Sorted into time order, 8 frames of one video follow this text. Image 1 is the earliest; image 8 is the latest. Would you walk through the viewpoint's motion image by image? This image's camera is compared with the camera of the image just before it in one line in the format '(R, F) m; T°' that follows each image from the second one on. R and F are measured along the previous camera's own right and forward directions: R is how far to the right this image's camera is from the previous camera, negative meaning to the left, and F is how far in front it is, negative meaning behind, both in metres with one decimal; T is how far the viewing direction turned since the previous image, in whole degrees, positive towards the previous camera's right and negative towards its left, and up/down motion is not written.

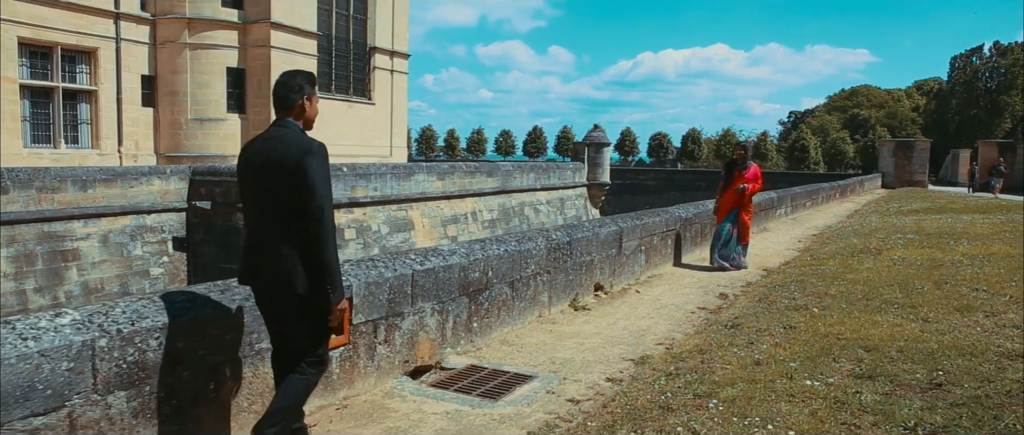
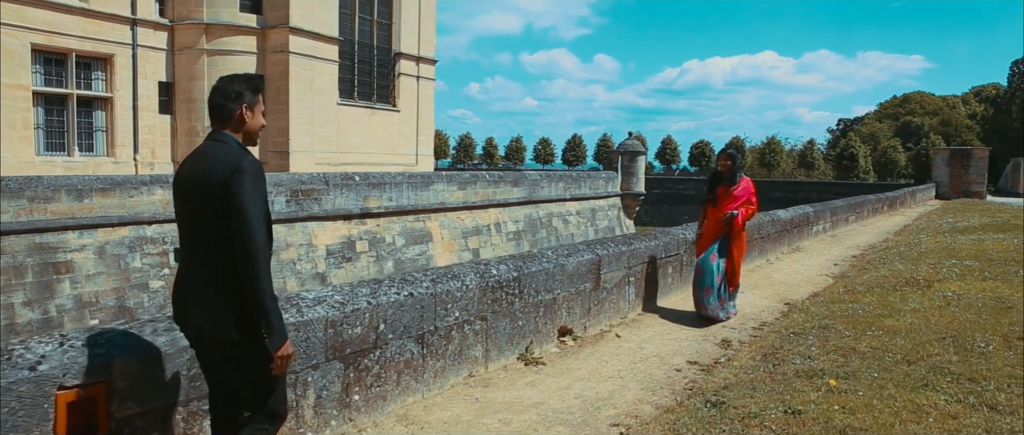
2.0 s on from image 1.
(+0.3, +0.7) m; -3°
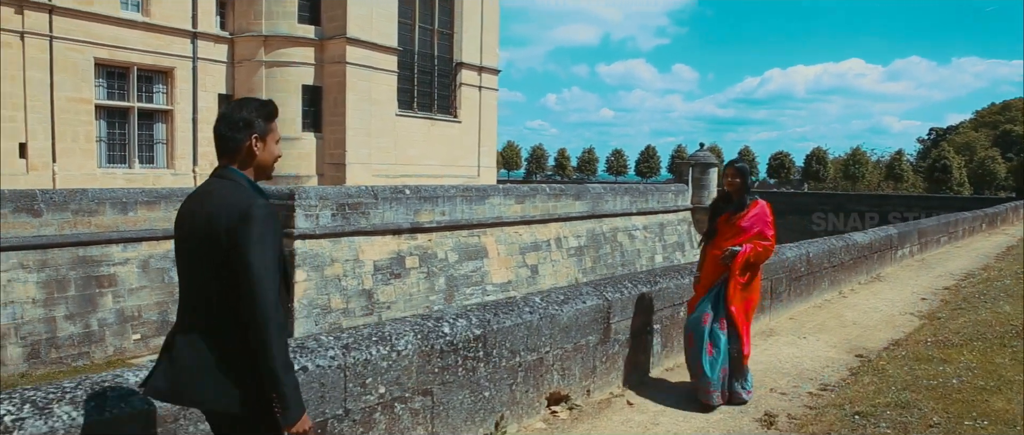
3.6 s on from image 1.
(+0.3, +0.6) m; -6°
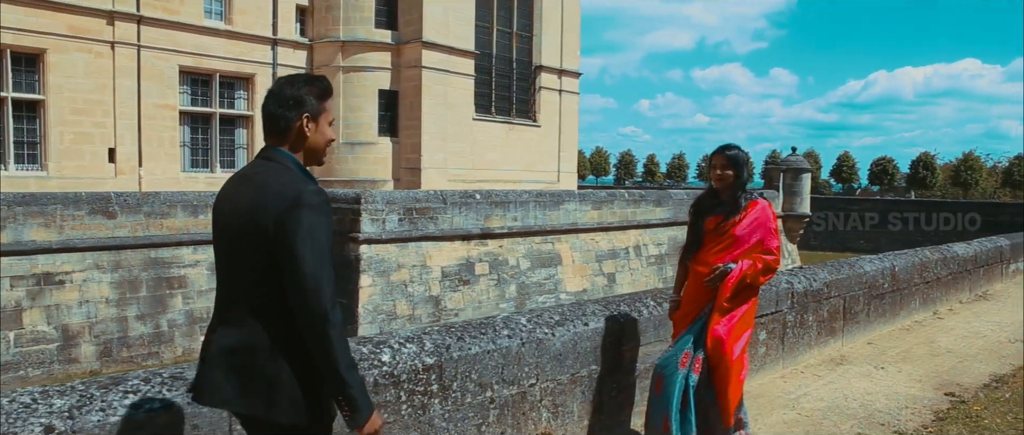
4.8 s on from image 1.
(+0.2, +0.4) m; -7°
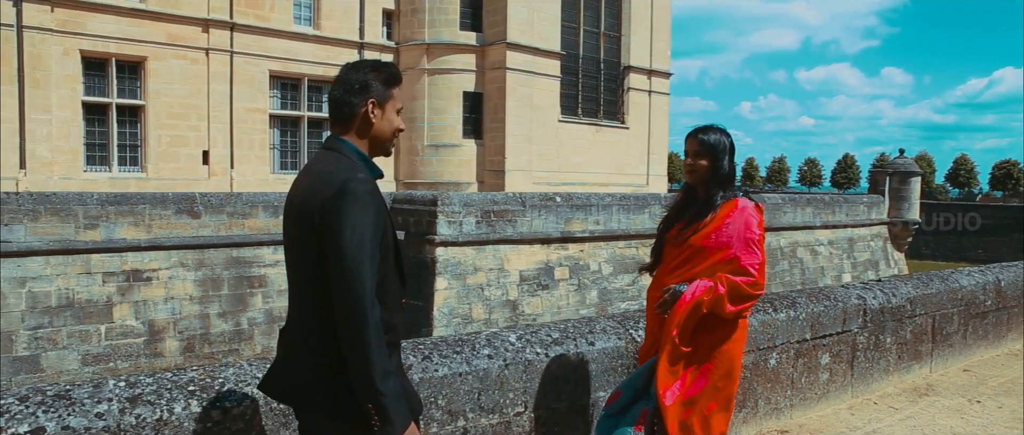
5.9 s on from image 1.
(+0.2, +0.3) m; -7°
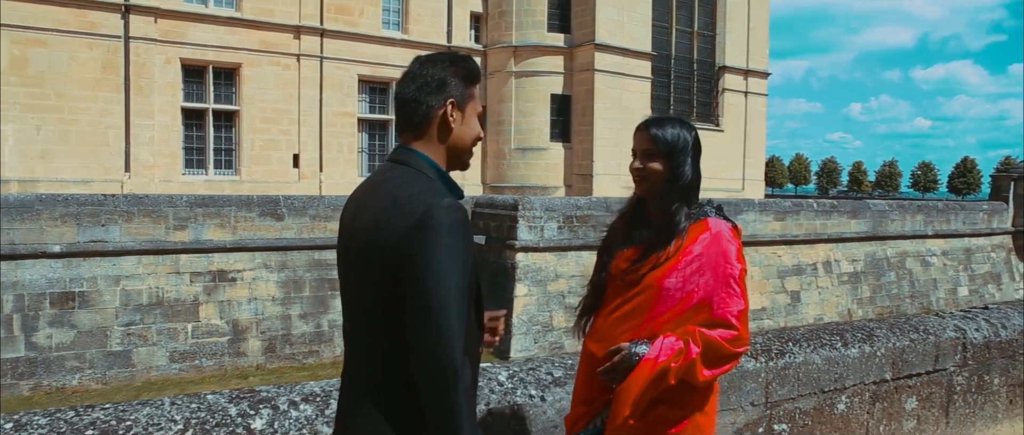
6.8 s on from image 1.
(+0.2, +0.2) m; -7°
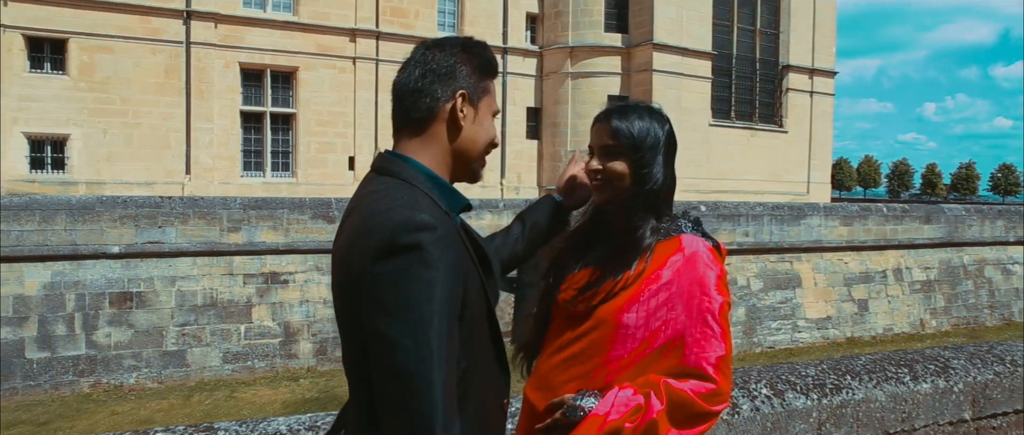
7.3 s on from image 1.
(+0.1, +0.2) m; -4°
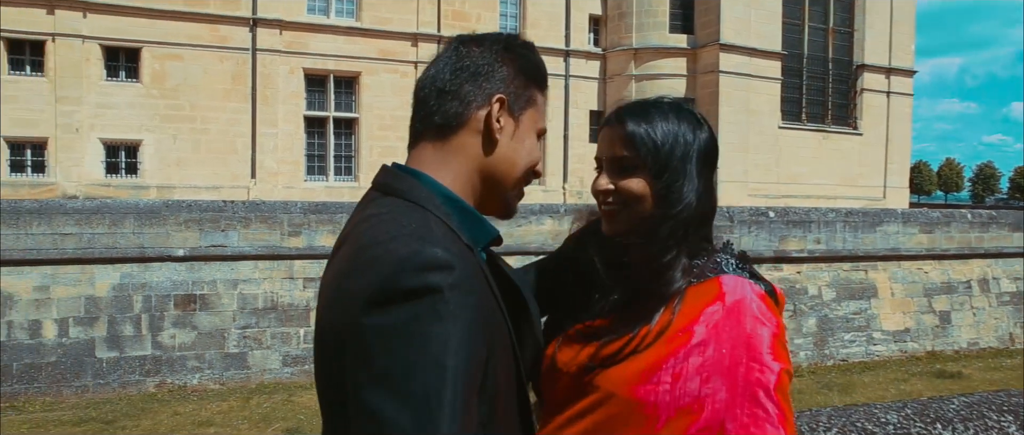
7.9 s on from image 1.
(+0.1, +0.2) m; -5°
